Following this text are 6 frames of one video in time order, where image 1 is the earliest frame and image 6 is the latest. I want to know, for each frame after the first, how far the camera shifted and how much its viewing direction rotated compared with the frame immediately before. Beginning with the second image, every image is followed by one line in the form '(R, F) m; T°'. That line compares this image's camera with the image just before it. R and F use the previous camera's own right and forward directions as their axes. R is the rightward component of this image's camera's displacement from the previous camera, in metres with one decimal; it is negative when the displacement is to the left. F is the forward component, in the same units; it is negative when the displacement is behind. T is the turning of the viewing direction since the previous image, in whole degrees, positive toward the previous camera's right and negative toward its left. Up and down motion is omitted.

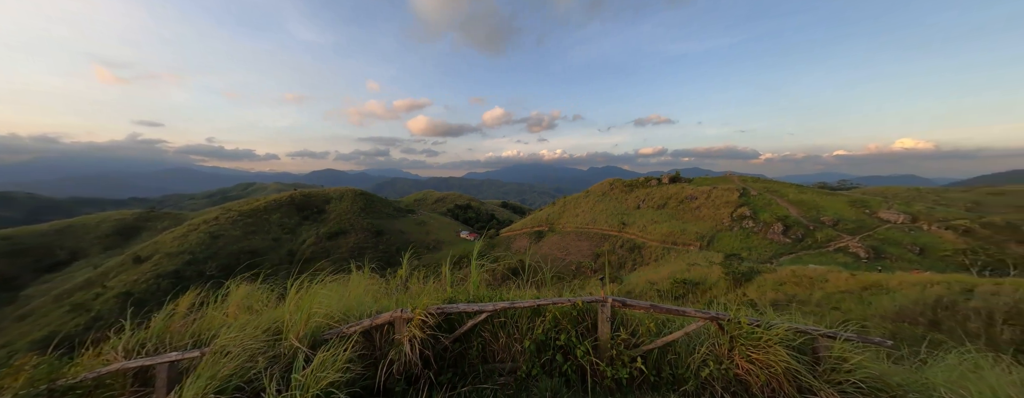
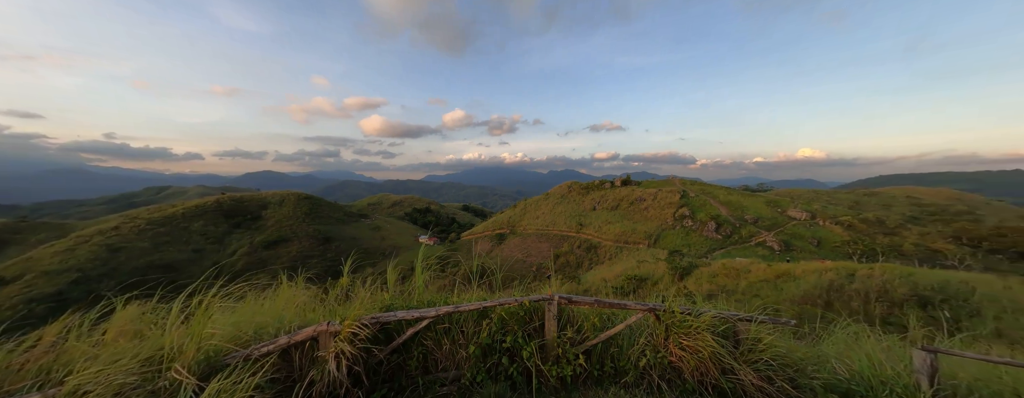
(+0.1, +0.1) m; +8°
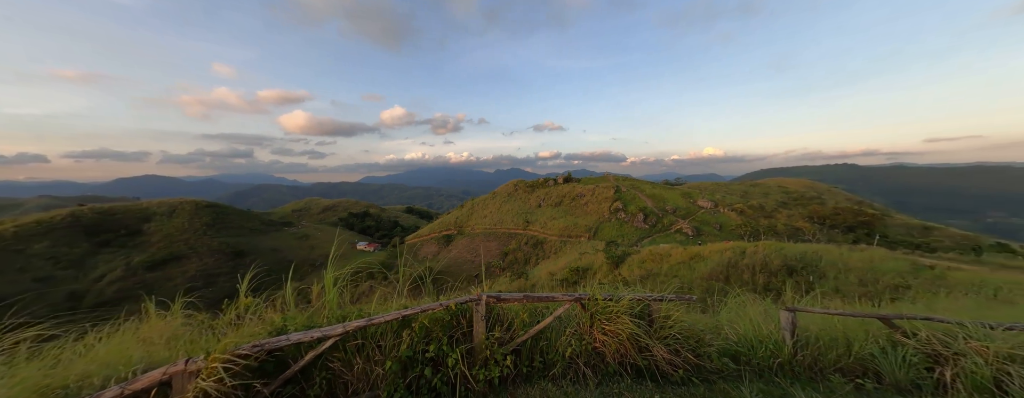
(+0.2, +0.1) m; +11°
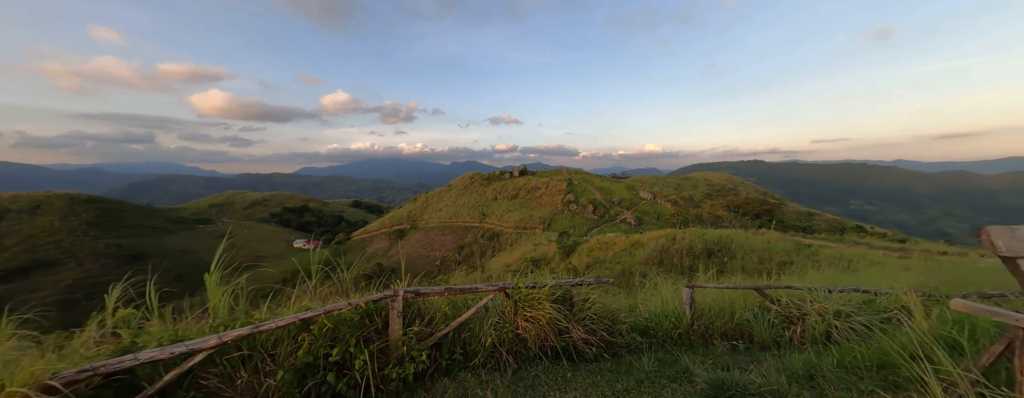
(+0.3, 0.0) m; +10°
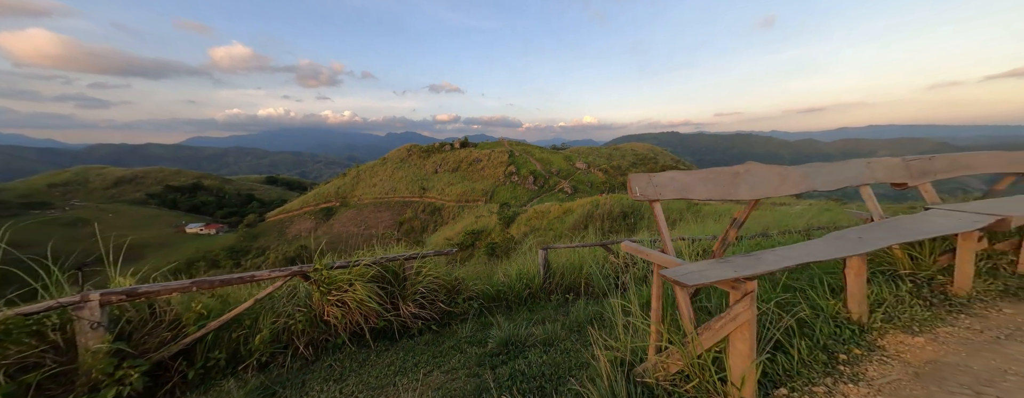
(+1.2, 0.0) m; +14°
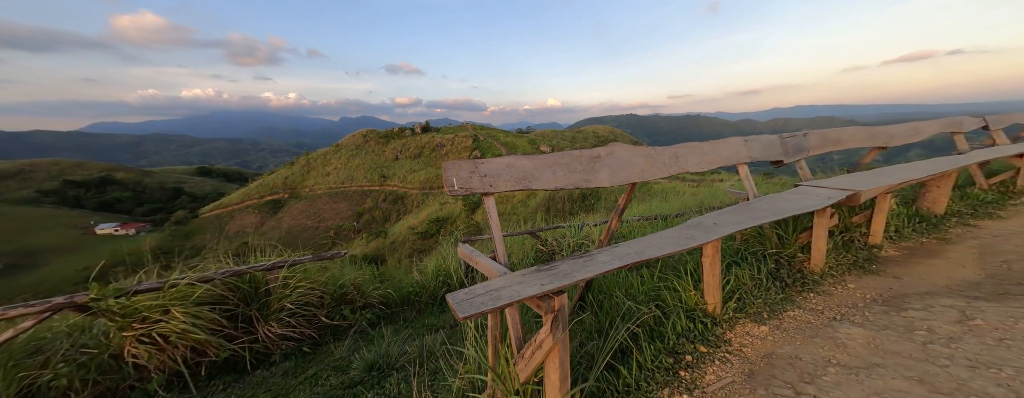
(+0.7, +0.3) m; +8°
